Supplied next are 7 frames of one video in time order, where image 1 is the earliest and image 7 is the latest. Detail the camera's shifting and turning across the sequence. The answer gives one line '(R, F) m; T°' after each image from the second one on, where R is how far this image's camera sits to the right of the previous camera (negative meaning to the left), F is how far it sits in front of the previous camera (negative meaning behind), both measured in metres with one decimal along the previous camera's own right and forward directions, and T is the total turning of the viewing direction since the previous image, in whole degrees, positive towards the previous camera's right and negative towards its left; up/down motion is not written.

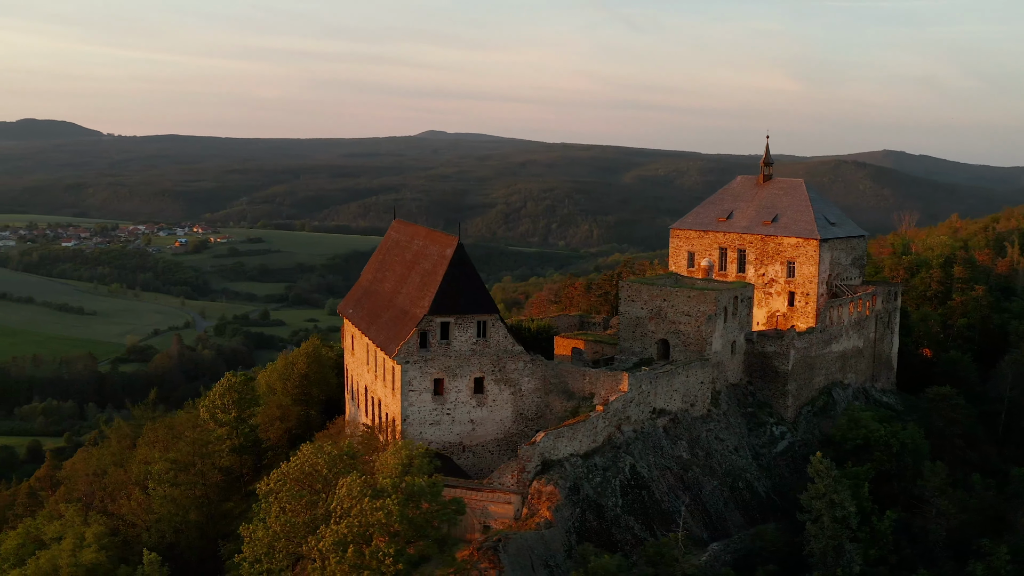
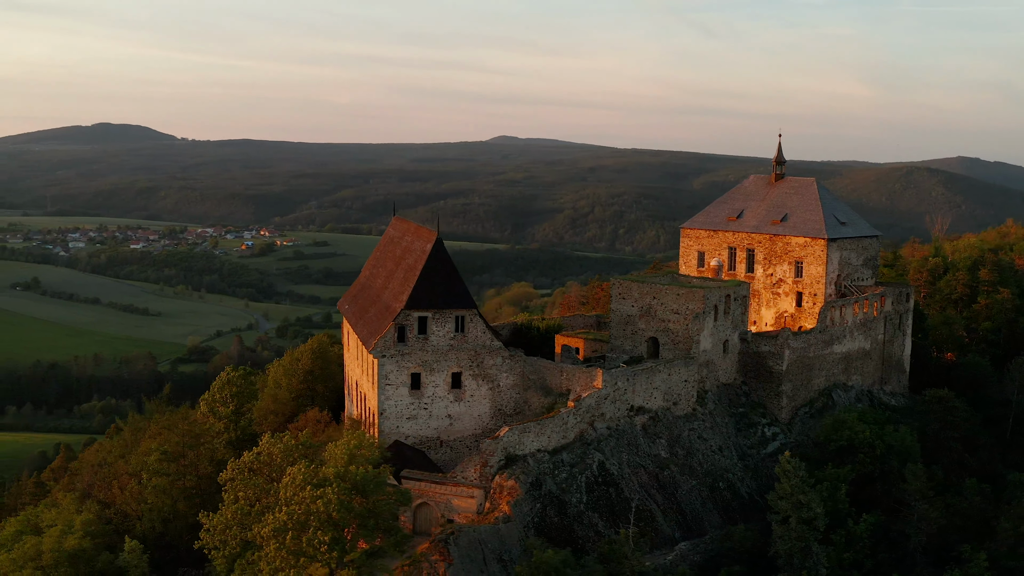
(+2.6, +0.2) m; -4°
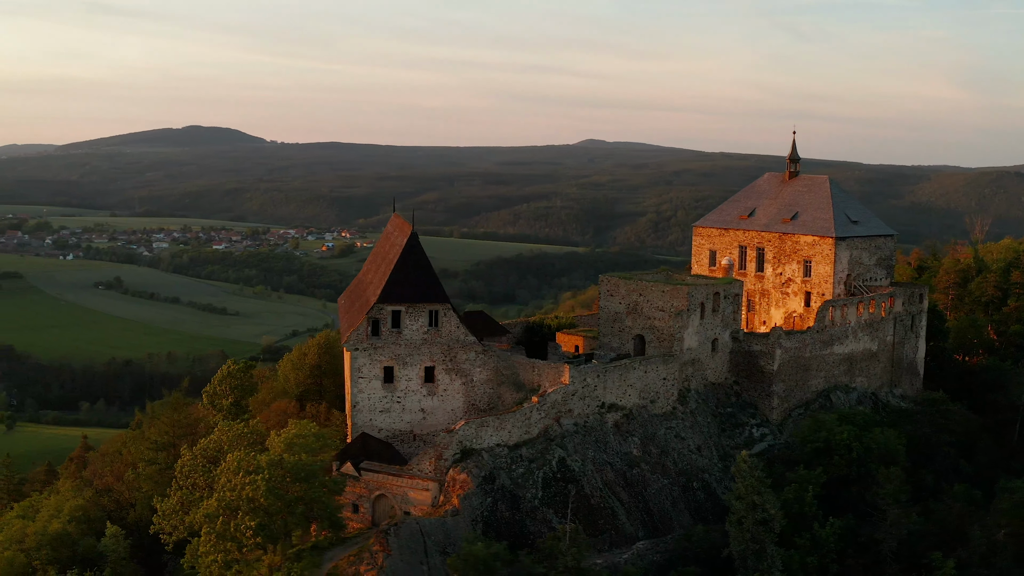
(+3.2, +0.3) m; -5°
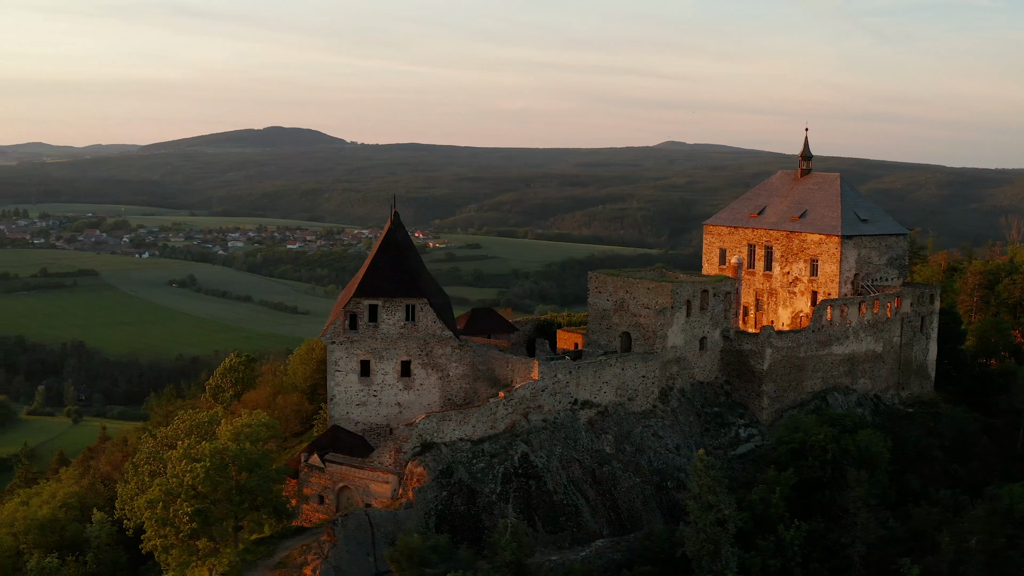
(+2.9, +0.2) m; -4°
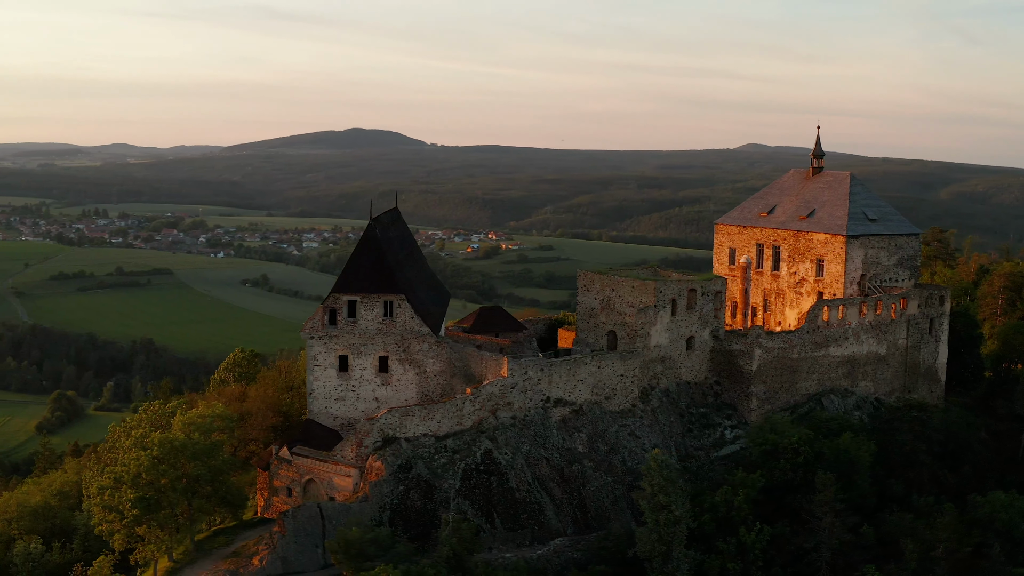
(+2.9, +0.2) m; -4°
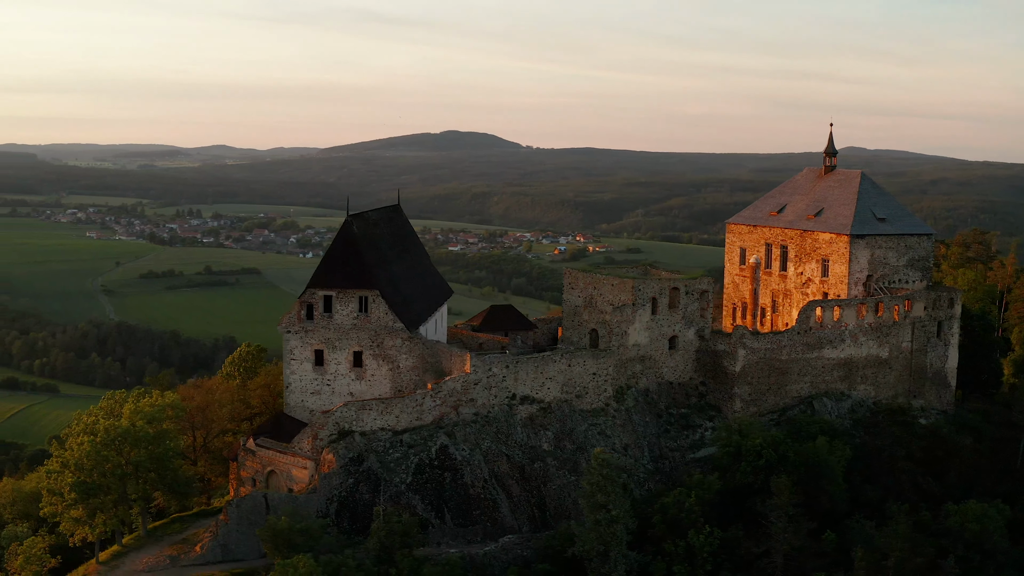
(+3.5, +0.3) m; -5°
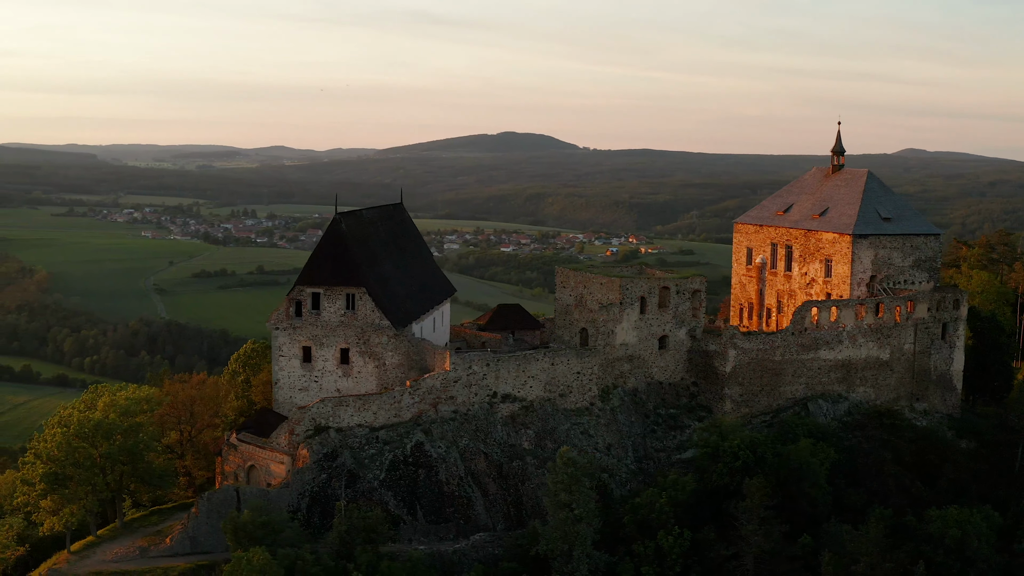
(+2.0, +0.1) m; -3°
